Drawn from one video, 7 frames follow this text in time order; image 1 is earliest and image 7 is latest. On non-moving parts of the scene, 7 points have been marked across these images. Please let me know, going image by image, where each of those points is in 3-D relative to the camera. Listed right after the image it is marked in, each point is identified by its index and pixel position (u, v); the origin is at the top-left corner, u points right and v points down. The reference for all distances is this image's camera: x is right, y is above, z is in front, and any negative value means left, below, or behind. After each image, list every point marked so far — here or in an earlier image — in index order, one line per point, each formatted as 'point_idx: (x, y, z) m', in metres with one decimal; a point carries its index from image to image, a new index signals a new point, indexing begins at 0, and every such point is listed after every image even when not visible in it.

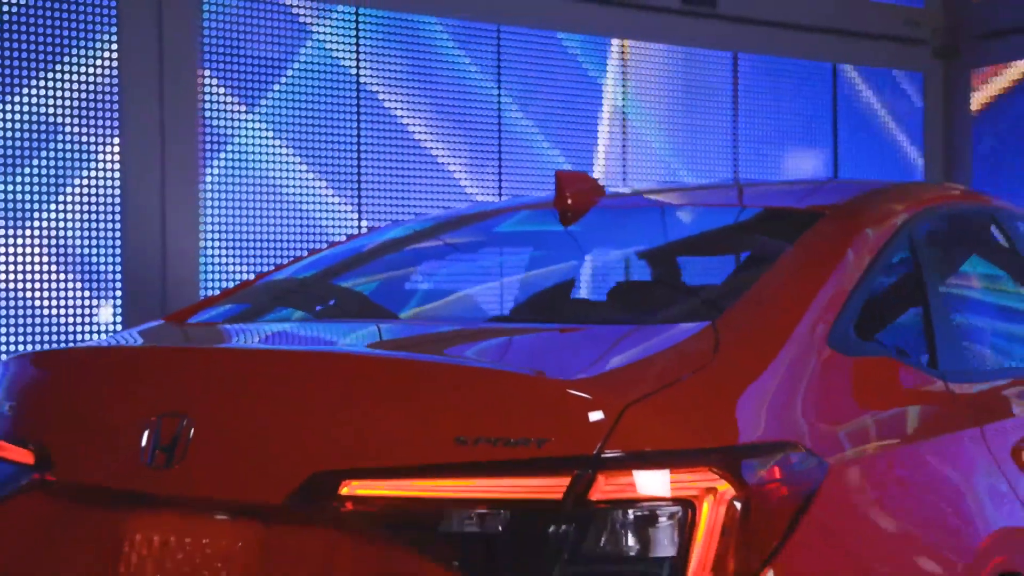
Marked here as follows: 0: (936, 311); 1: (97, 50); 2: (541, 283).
0: (+0.9, 0.0, +2.3) m
1: (-2.2, +1.1, +5.5) m
2: (+0.1, 0.0, +2.4) m
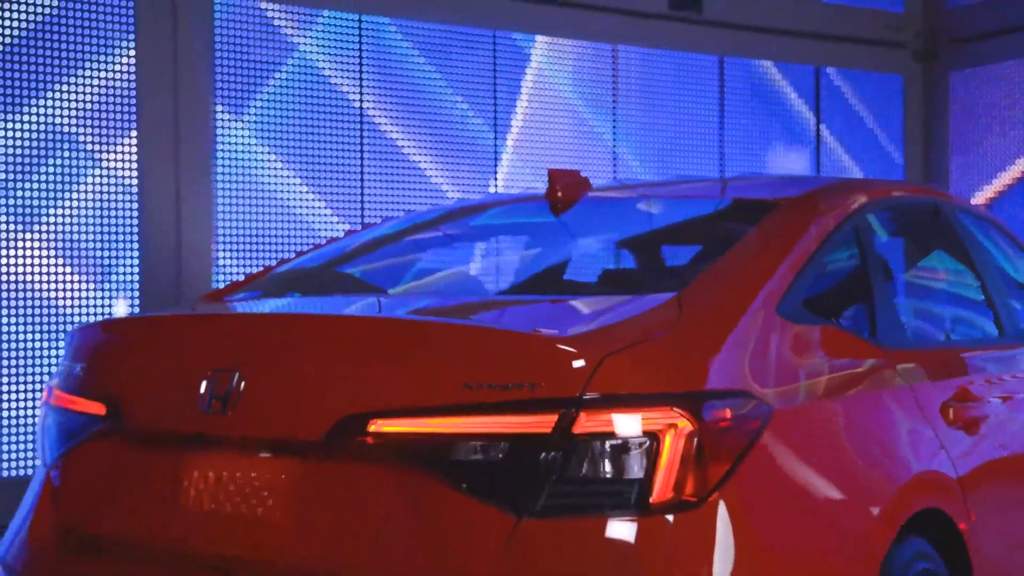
0: (+0.9, 0.0, +2.6) m
1: (-2.2, +1.1, +5.8) m
2: (0.0, +0.1, +2.7) m
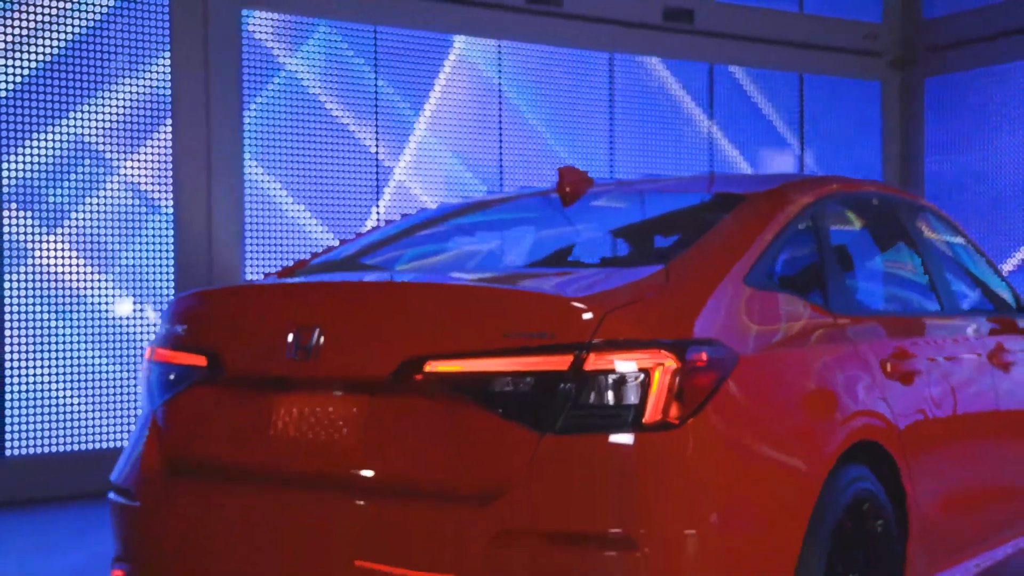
0: (+0.9, +0.1, +3.1) m
1: (-2.2, +1.2, +6.3) m
2: (+0.1, +0.1, +3.2) m
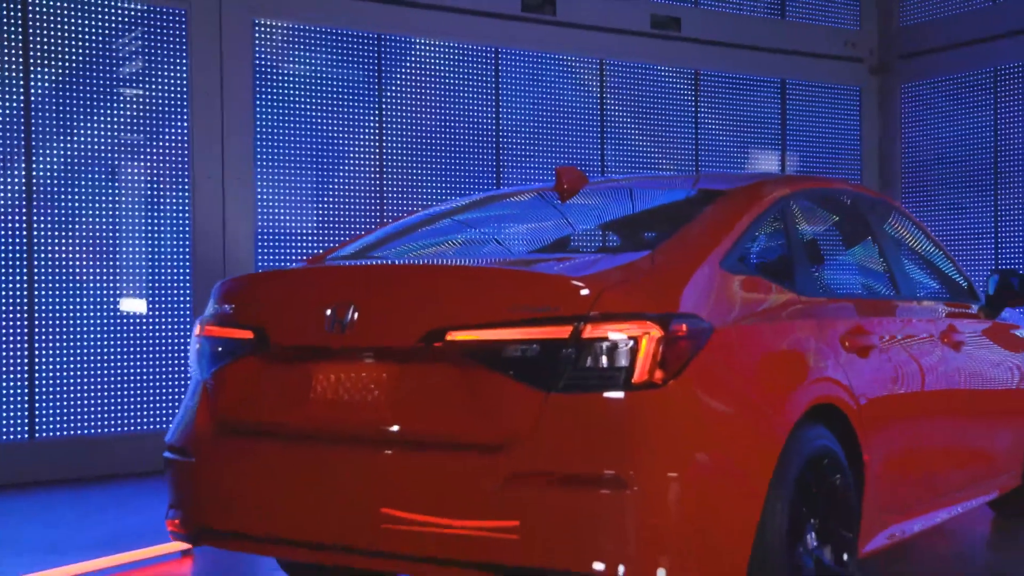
0: (+0.9, +0.1, +3.5) m
1: (-2.2, +1.2, +6.7) m
2: (+0.1, +0.2, +3.6) m
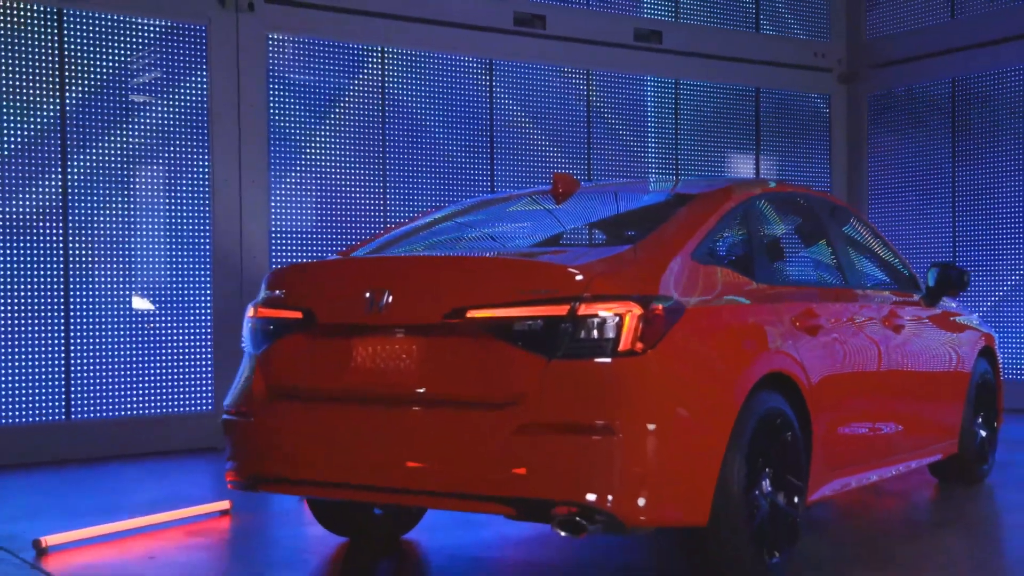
0: (+0.9, +0.1, +4.1) m
1: (-2.2, +1.3, +7.2) m
2: (+0.1, +0.2, +4.2) m
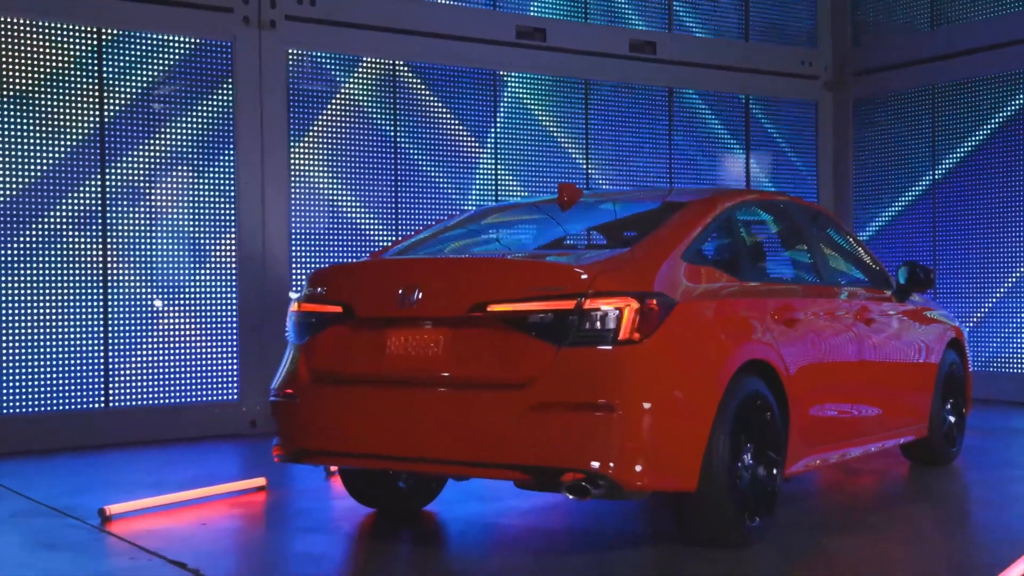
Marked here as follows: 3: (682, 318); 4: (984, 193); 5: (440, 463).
0: (+1.0, +0.2, +4.6) m
1: (-2.2, +1.3, +7.7) m
2: (+0.2, +0.2, +4.7) m
3: (+0.6, -0.1, +3.9) m
4: (+4.2, +0.8, +9.7) m
5: (-0.3, -0.6, +3.8) m
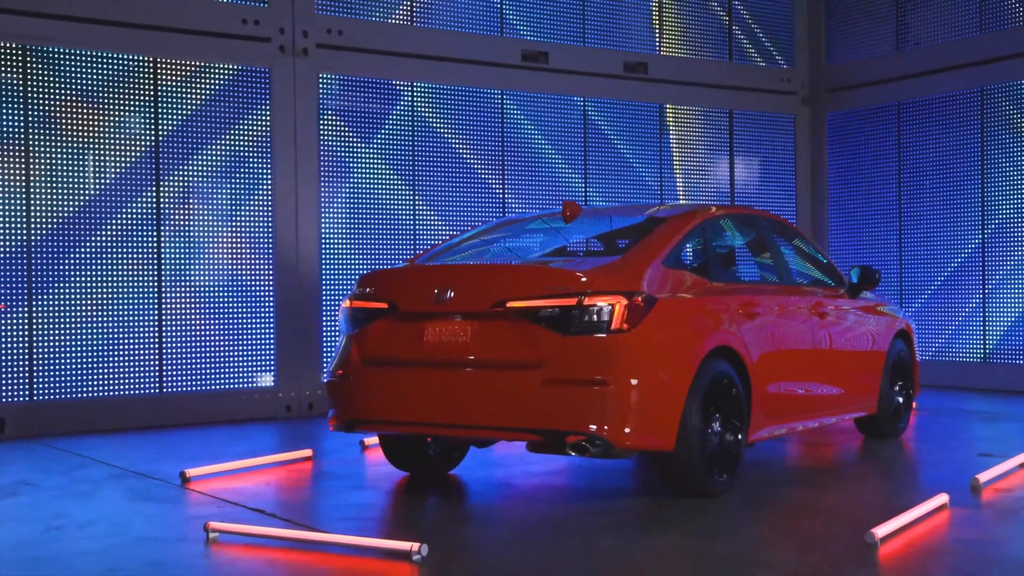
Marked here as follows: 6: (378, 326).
0: (+1.0, +0.2, +5.5) m
1: (-2.1, +1.3, +8.6) m
2: (+0.2, +0.2, +5.6) m
3: (+0.7, -0.1, +4.8) m
4: (+4.2, +0.9, +10.7) m
5: (-0.2, -0.6, +4.8) m
6: (-0.6, -0.2, +5.0) m
